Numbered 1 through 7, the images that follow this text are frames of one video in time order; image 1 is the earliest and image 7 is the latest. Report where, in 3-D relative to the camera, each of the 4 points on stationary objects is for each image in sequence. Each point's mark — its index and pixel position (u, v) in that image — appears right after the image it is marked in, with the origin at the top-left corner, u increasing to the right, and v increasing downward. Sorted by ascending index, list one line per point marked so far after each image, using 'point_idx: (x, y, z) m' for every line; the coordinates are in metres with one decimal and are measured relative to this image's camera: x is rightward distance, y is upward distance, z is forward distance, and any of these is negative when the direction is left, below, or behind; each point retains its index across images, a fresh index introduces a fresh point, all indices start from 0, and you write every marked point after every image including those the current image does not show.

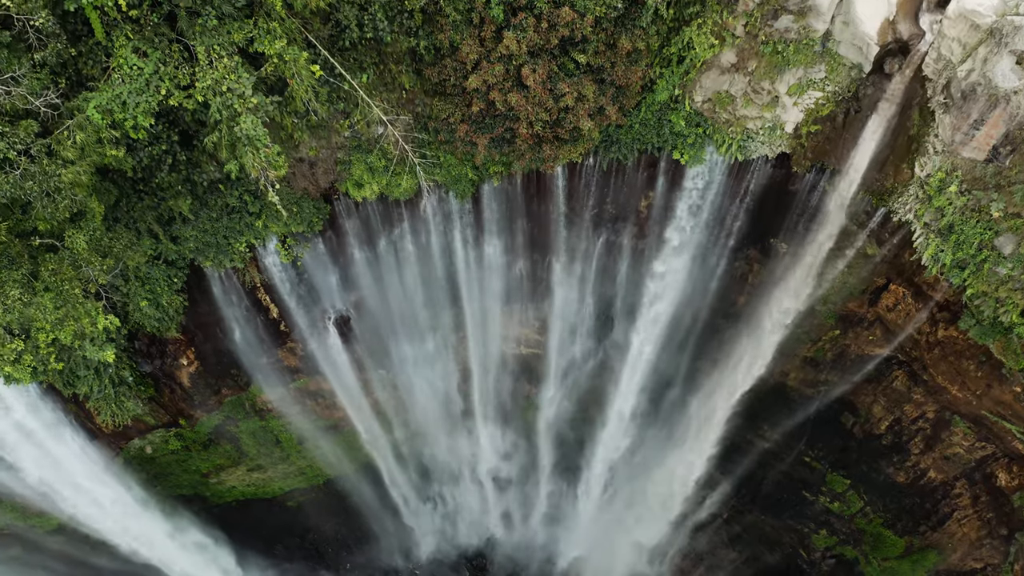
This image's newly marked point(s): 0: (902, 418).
0: (+7.2, -2.6, +11.1) m
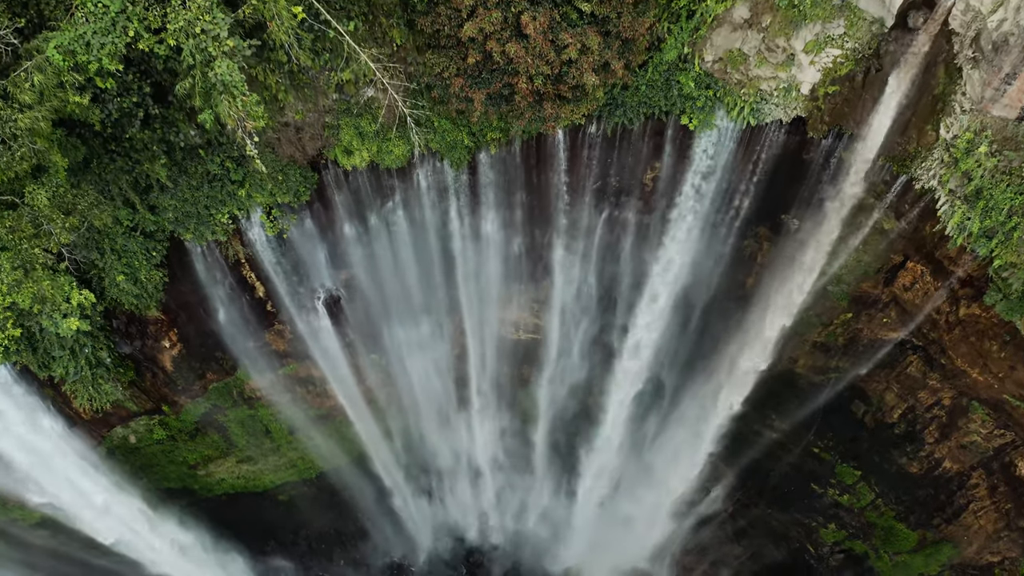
0: (+7.2, -2.3, +10.6) m
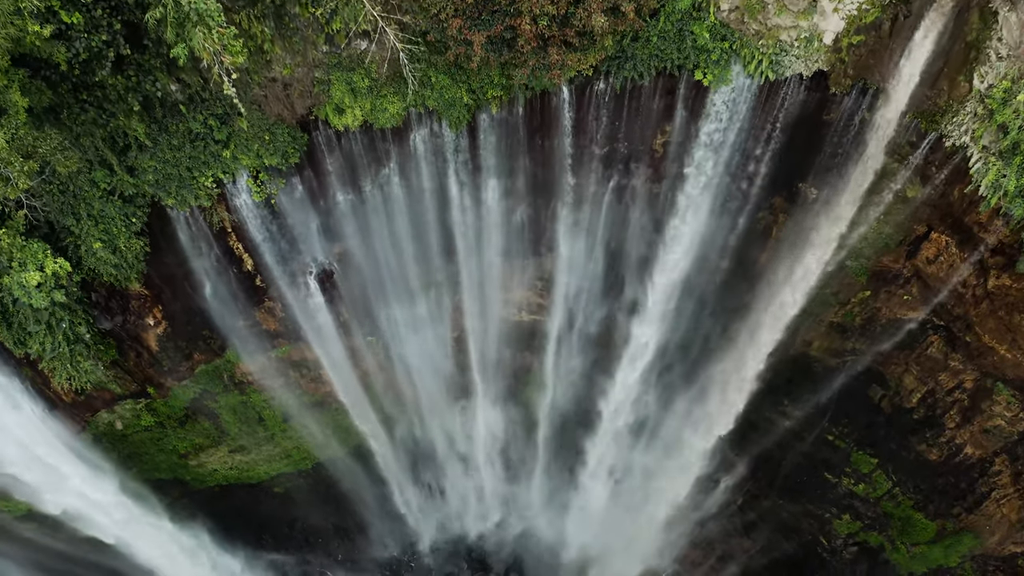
0: (+7.2, -1.8, +10.1) m
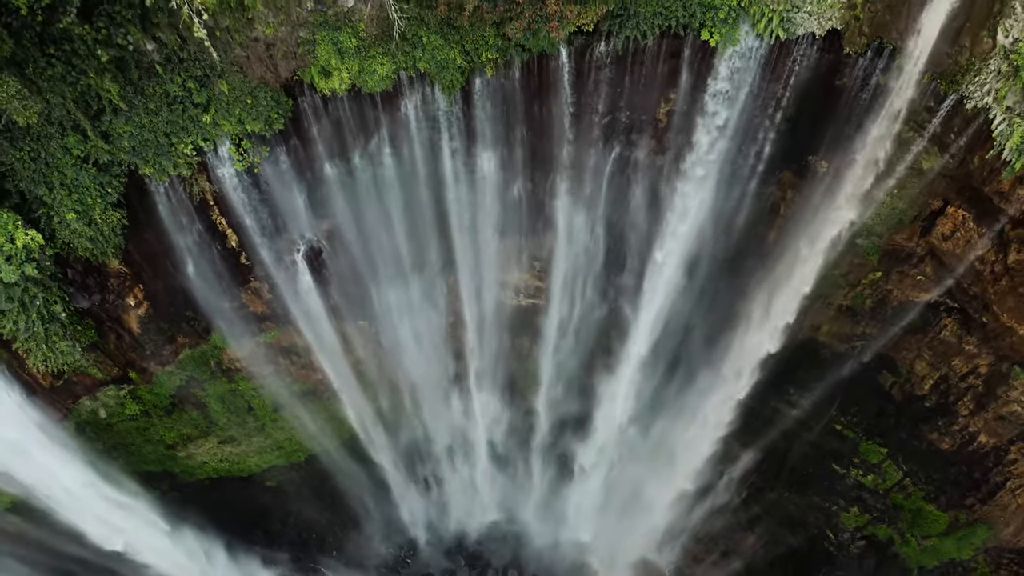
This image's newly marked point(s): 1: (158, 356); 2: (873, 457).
0: (+7.2, -1.4, +9.6) m
1: (-6.3, -1.2, +10.4) m
2: (+6.7, -3.1, +10.9) m
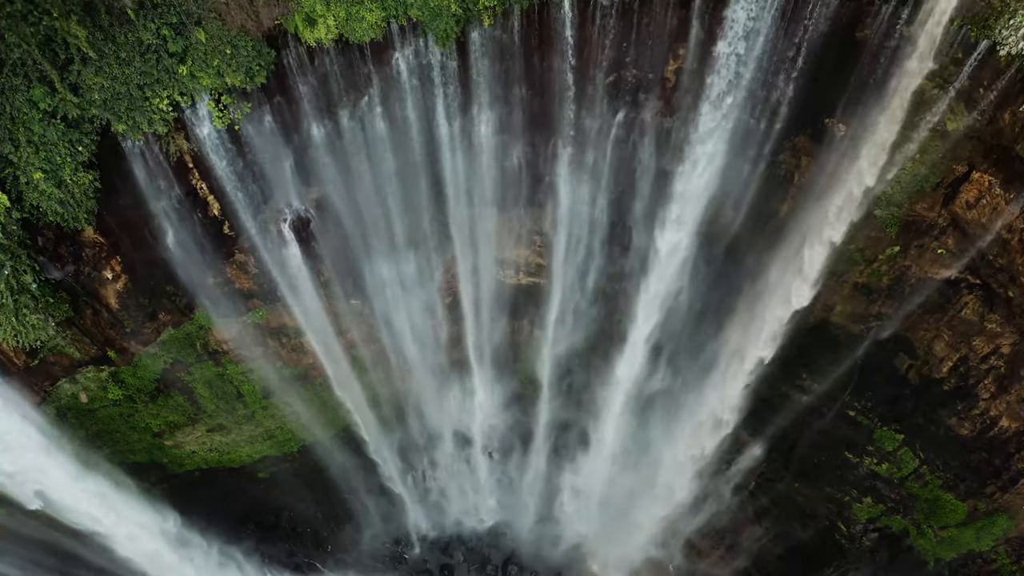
0: (+7.2, -1.0, +9.1) m
1: (-6.3, -0.8, +9.9) m
2: (+6.7, -2.7, +10.3) m
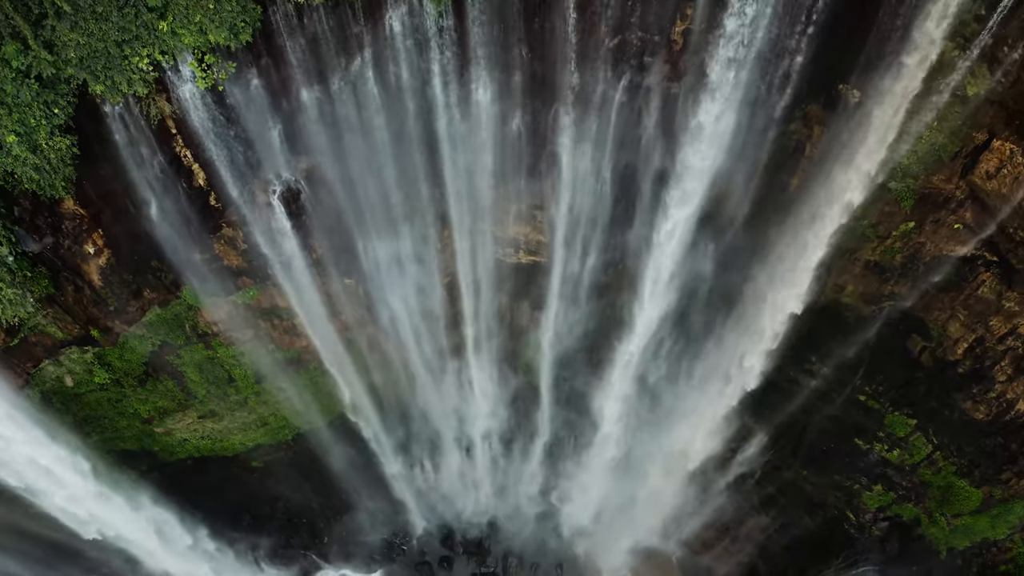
0: (+7.2, -0.6, +8.7) m
1: (-6.3, -0.4, +9.5) m
2: (+6.7, -2.3, +9.9) m
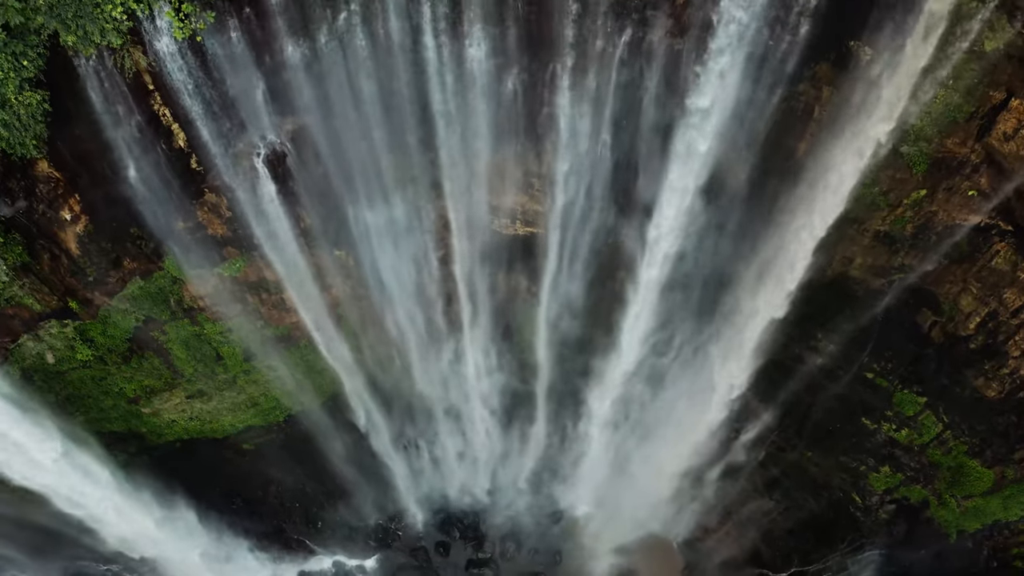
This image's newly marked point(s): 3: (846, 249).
0: (+7.1, -0.1, +8.3) m
1: (-6.4, 0.0, +9.2) m
2: (+6.6, -1.8, +9.6) m
3: (+5.2, +0.8, +9.0) m
